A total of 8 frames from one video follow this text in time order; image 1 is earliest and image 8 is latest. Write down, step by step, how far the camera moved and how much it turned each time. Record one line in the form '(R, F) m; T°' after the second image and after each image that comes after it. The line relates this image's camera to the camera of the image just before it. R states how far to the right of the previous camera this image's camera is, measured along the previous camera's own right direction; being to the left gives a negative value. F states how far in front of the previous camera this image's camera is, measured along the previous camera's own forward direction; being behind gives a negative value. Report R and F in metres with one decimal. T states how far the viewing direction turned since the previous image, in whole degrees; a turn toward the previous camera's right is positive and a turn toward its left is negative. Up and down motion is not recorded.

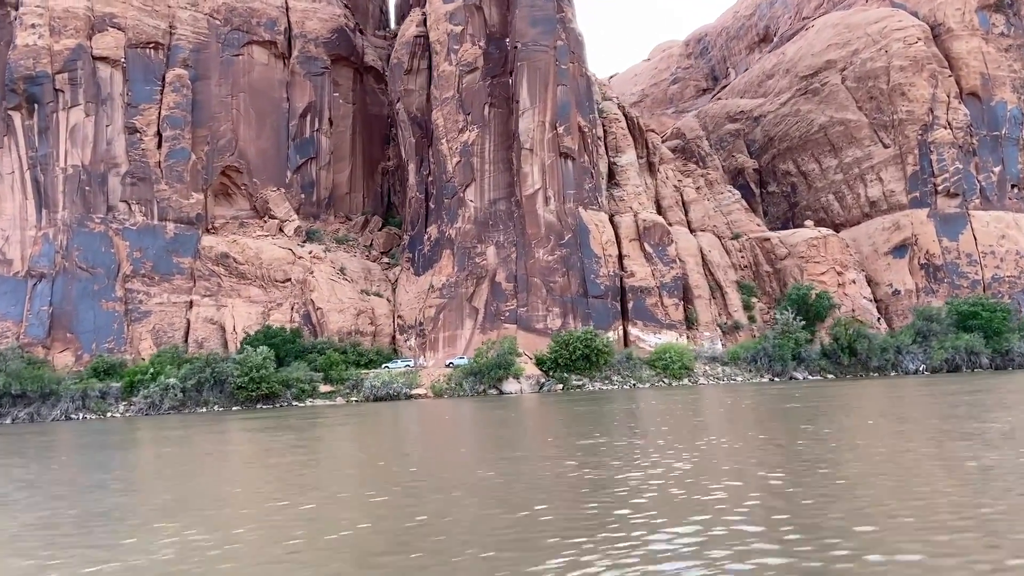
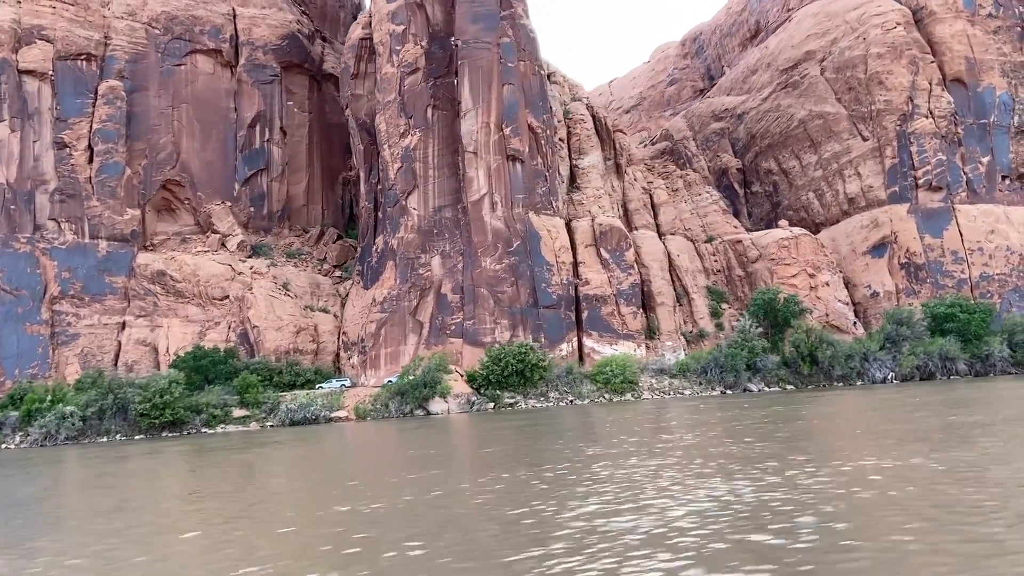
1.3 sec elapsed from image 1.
(+3.9, +2.6) m; -2°
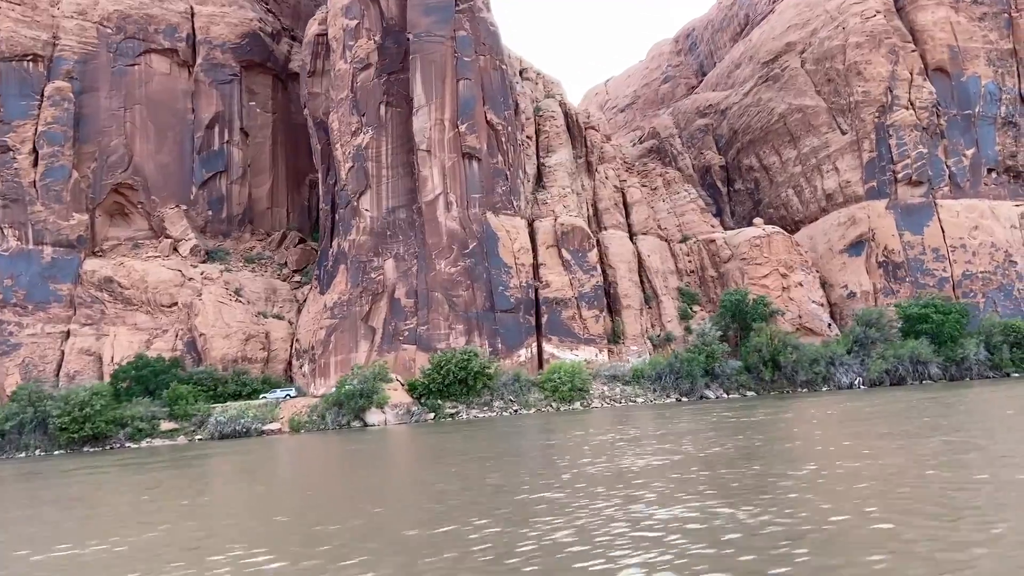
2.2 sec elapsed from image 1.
(+2.6, +1.7) m; -1°
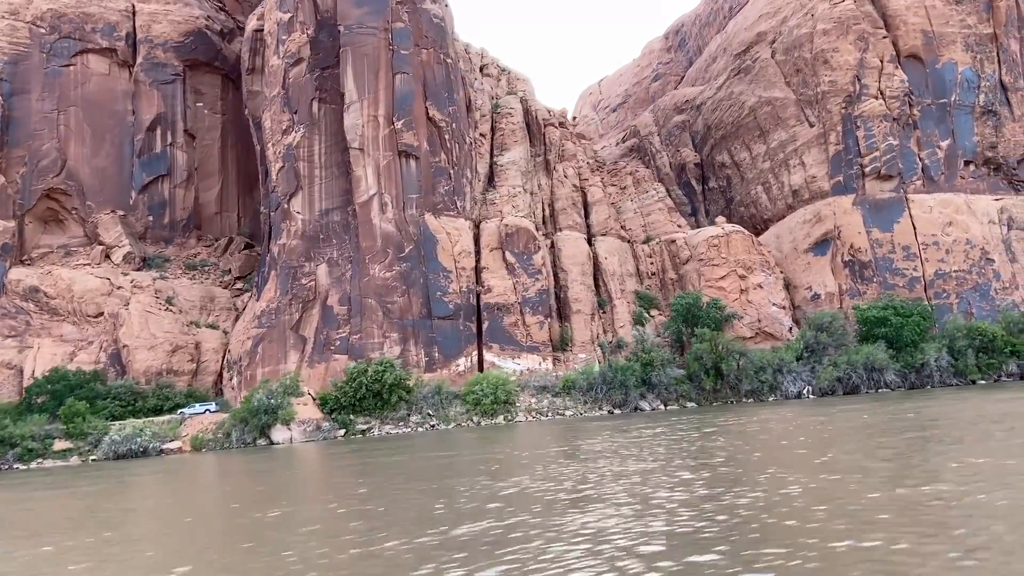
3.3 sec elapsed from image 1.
(+3.3, +2.3) m; -1°
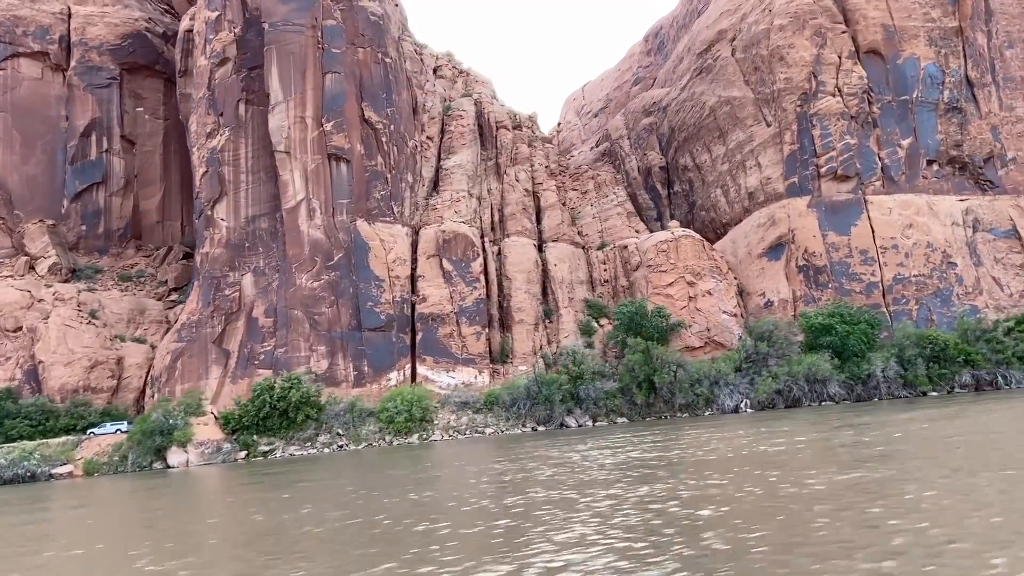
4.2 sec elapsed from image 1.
(+2.7, +1.9) m; 0°
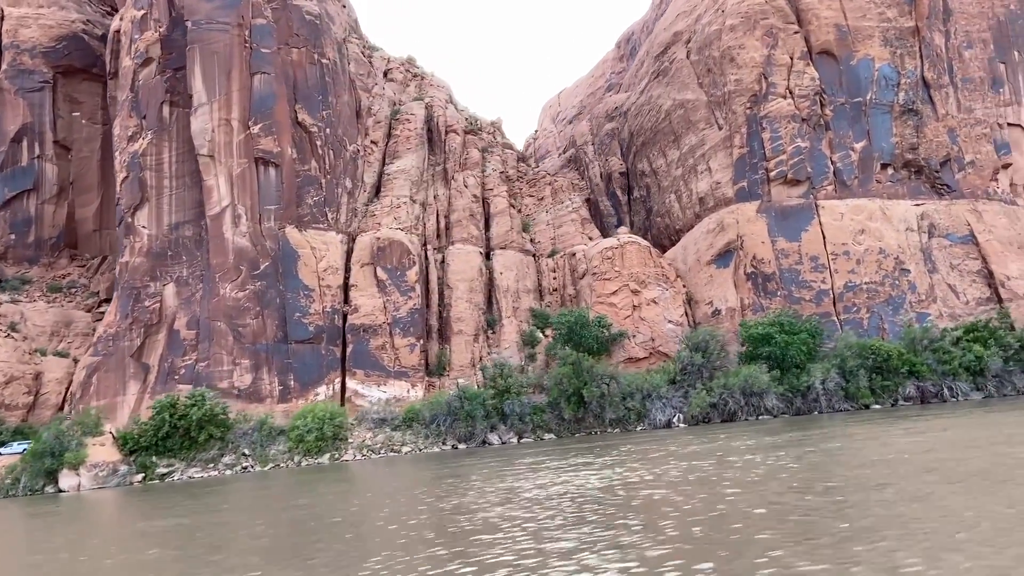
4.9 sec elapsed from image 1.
(+2.1, +1.4) m; +1°
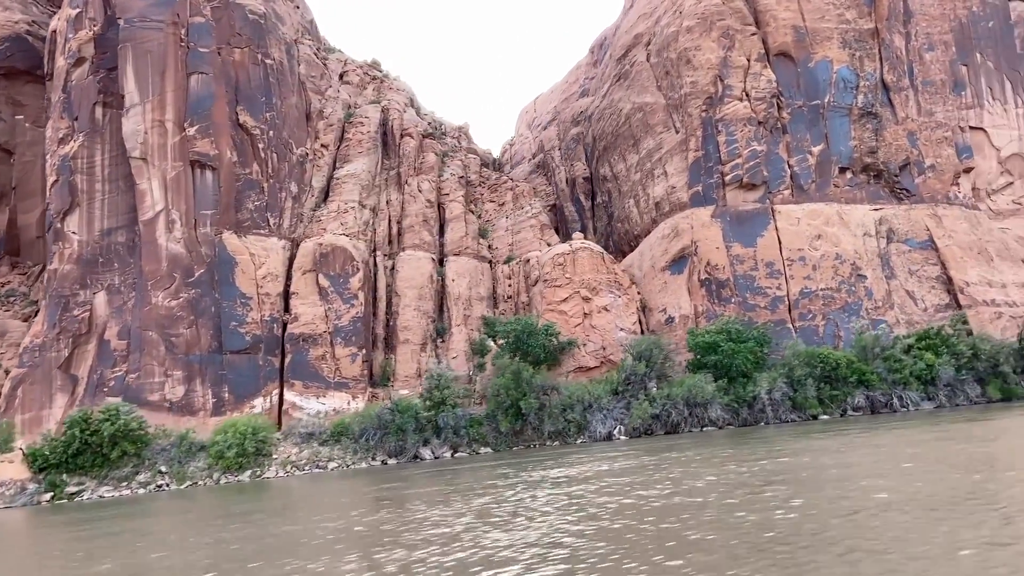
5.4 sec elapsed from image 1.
(+1.6, +1.1) m; +1°
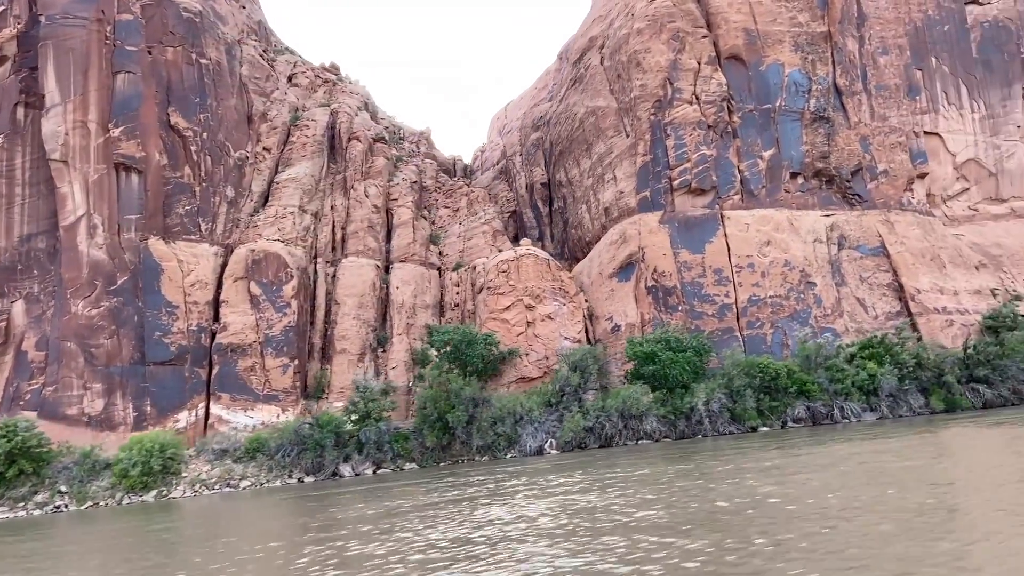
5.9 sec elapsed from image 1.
(+1.6, +1.1) m; +1°
